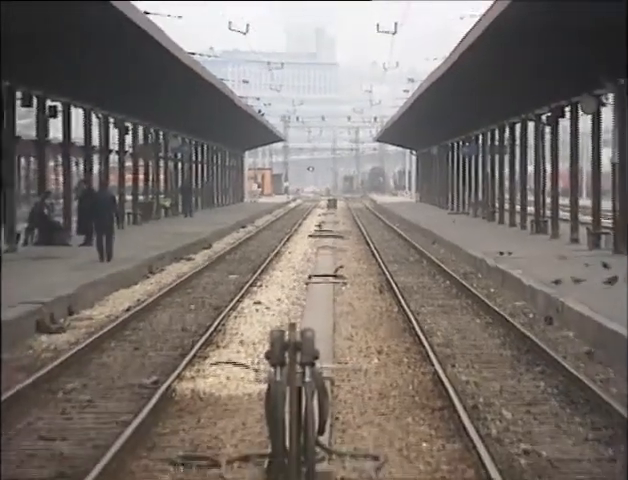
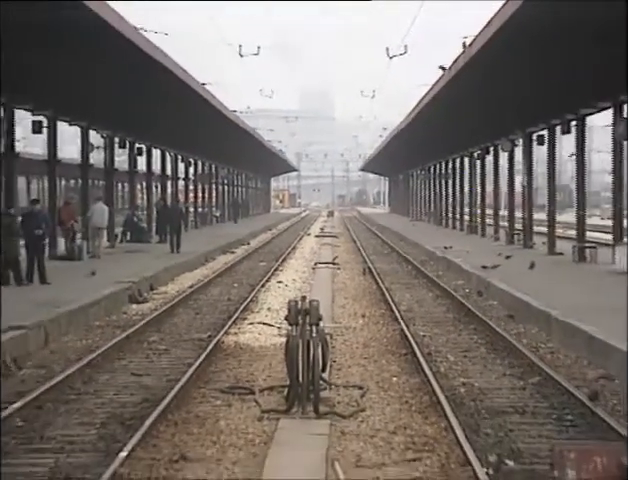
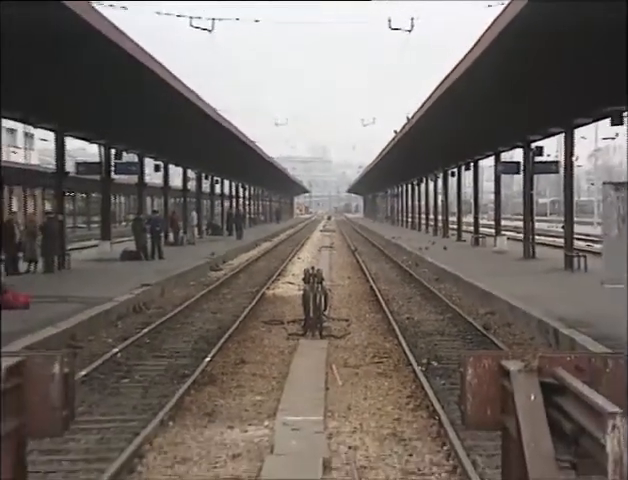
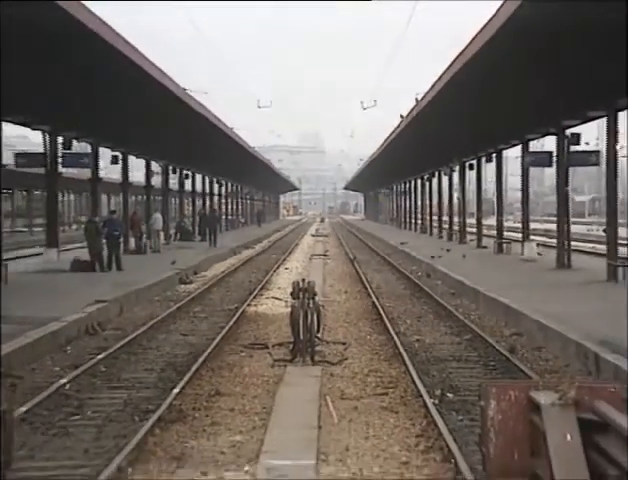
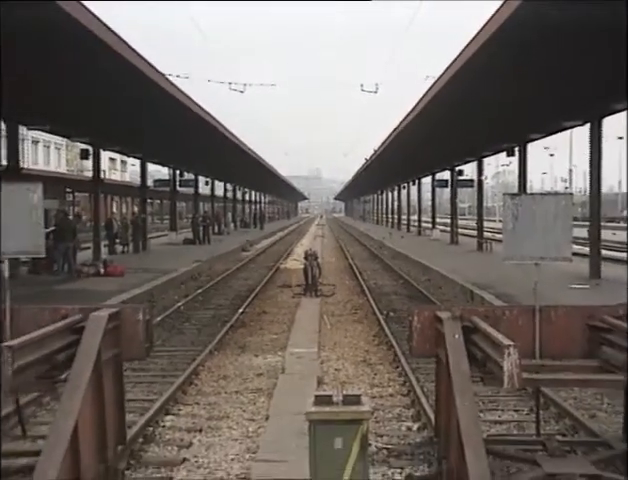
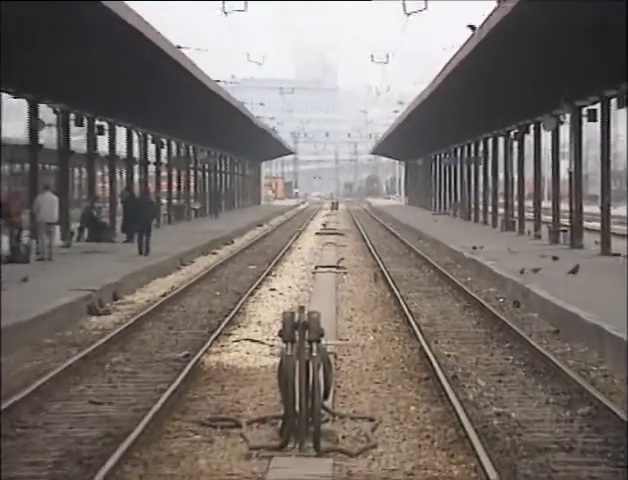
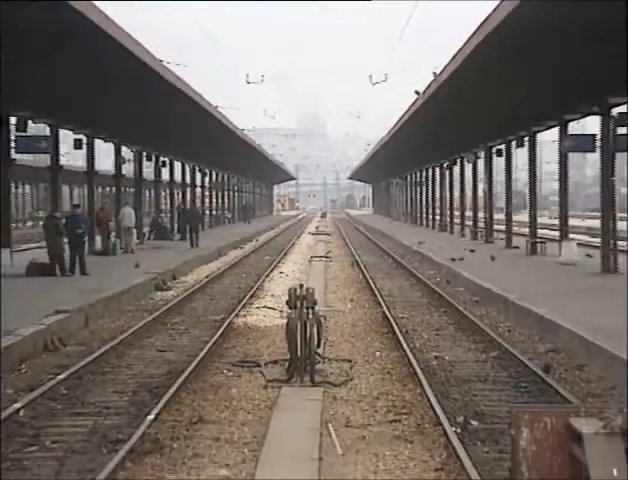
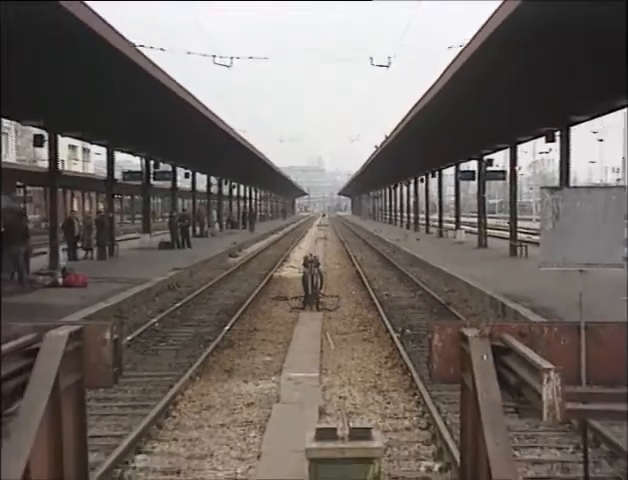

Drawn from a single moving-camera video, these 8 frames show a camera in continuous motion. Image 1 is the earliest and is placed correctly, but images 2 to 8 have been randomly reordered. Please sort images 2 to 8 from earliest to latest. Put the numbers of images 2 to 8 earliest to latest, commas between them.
6, 2, 7, 4, 3, 8, 5
